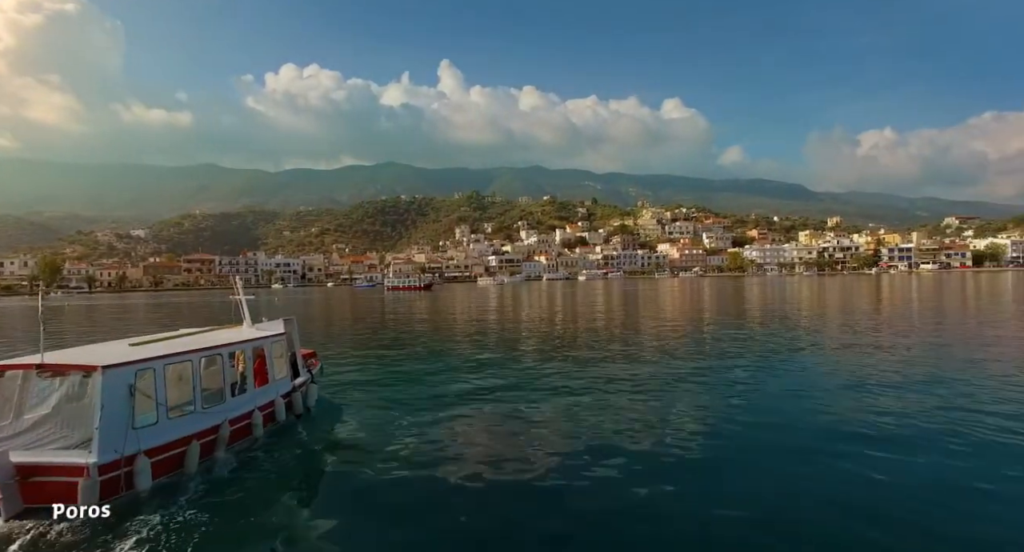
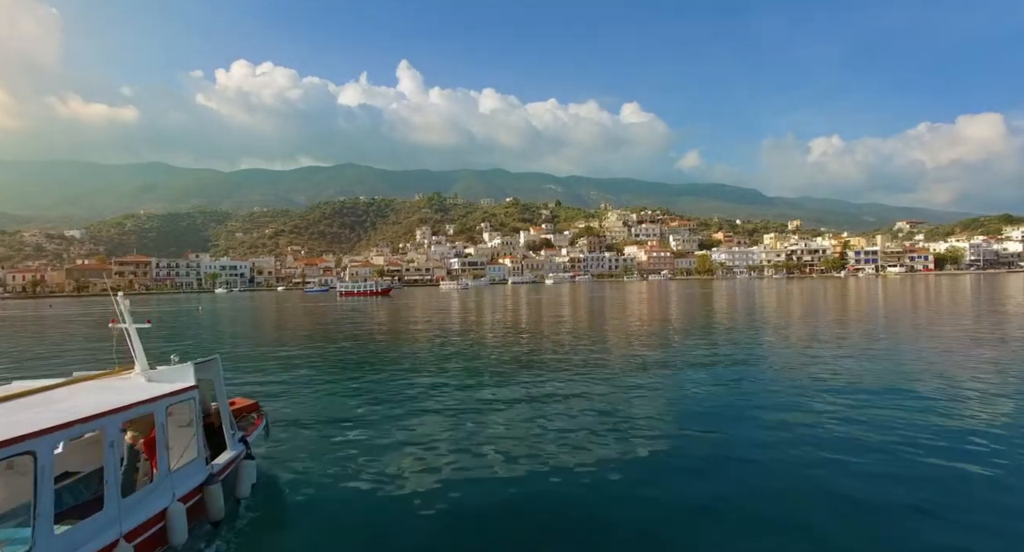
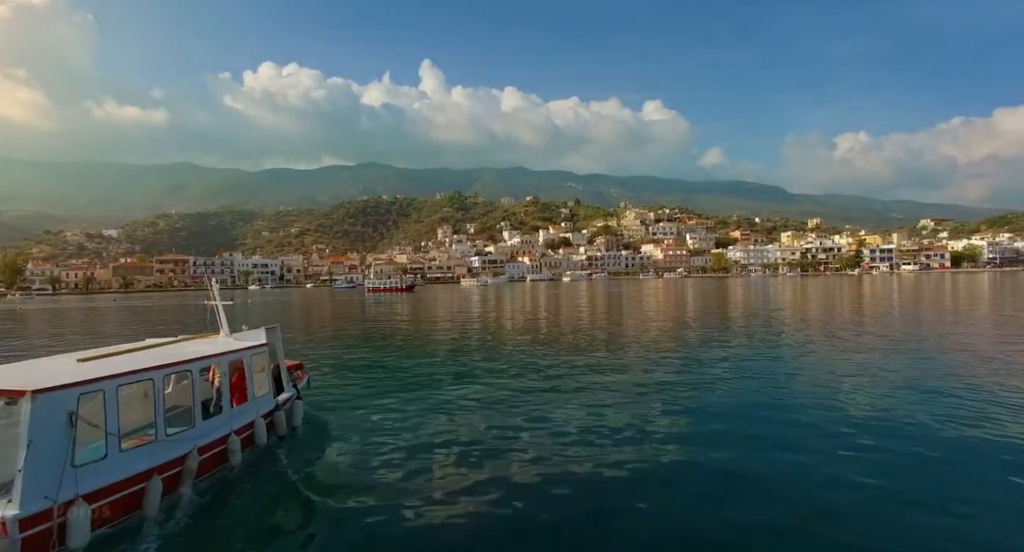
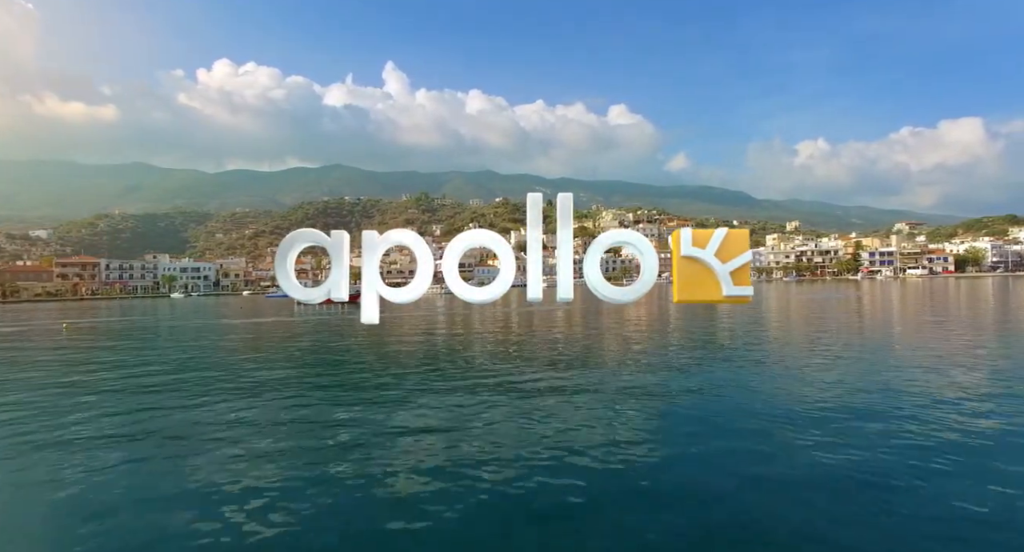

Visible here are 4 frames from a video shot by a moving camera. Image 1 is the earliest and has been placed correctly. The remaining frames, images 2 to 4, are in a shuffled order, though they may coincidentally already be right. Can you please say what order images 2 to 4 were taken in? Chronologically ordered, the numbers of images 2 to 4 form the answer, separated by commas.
3, 2, 4
